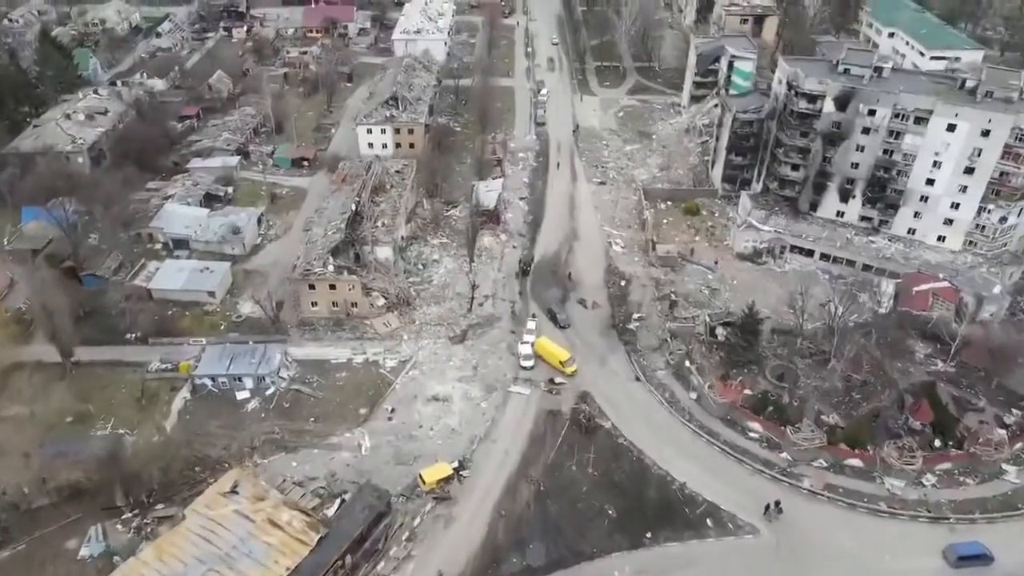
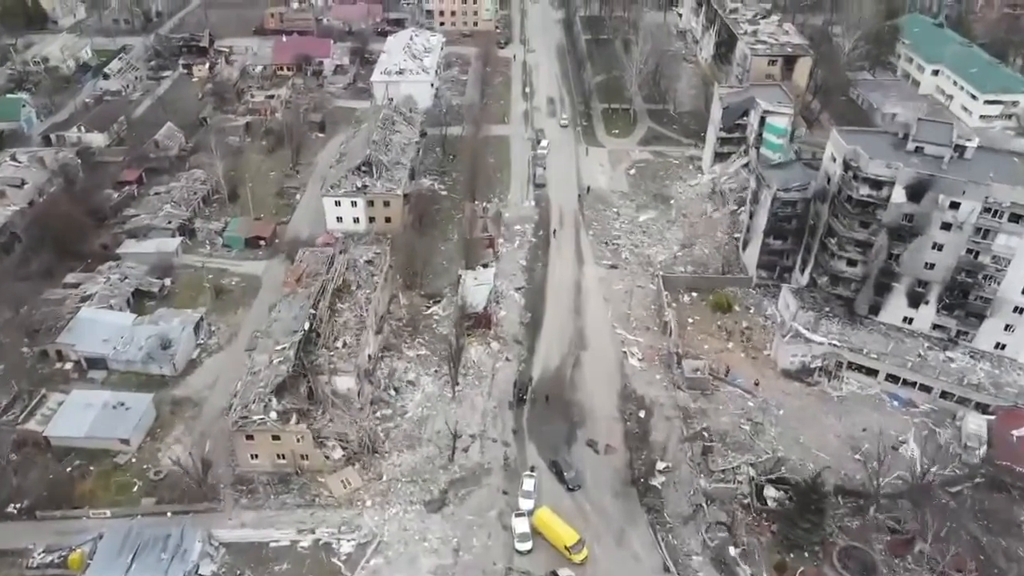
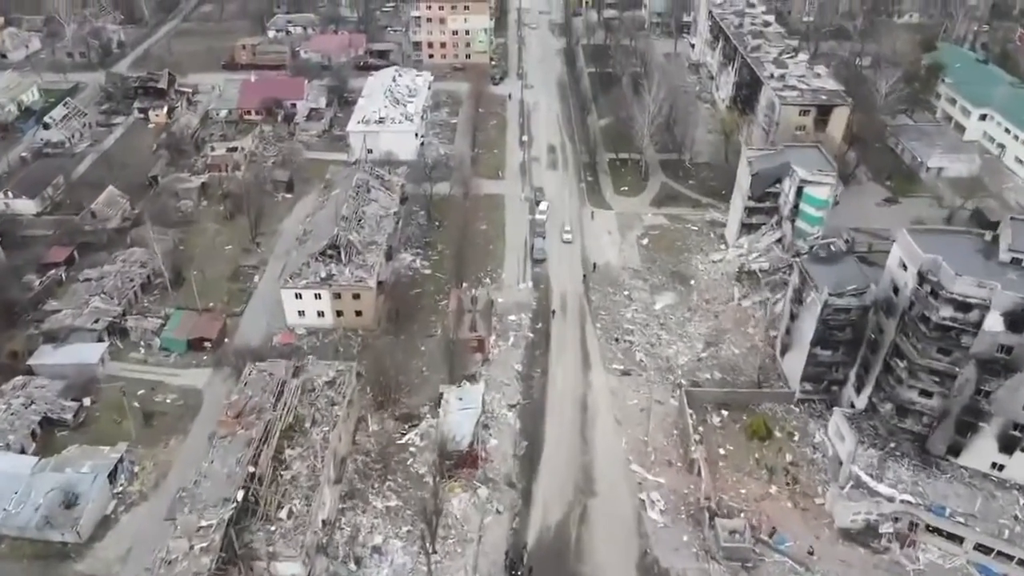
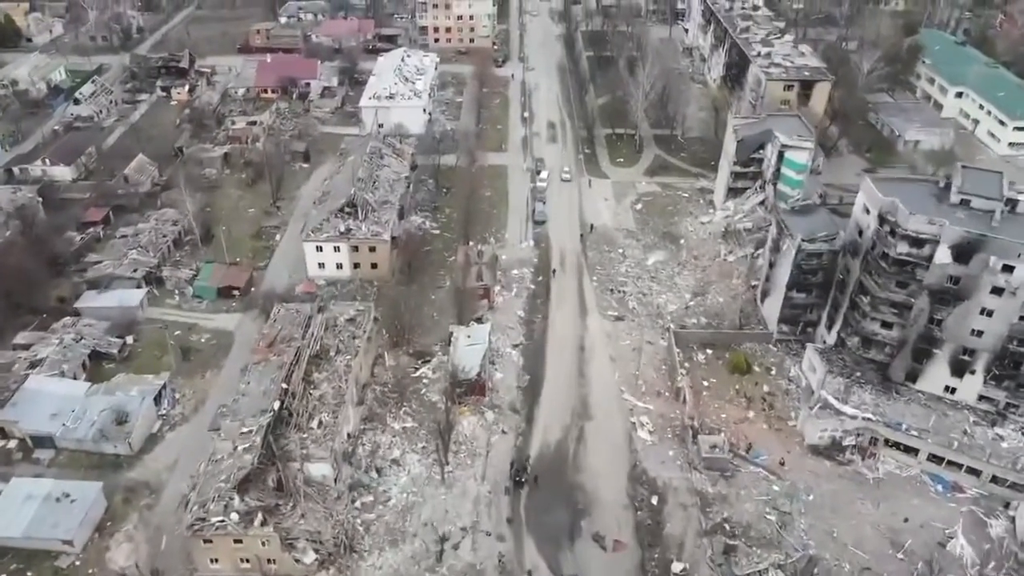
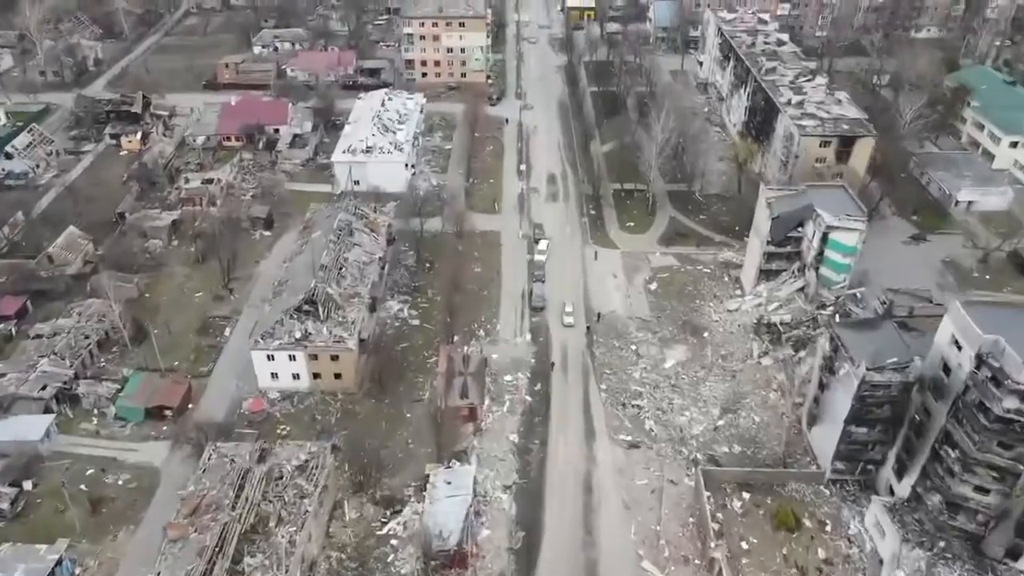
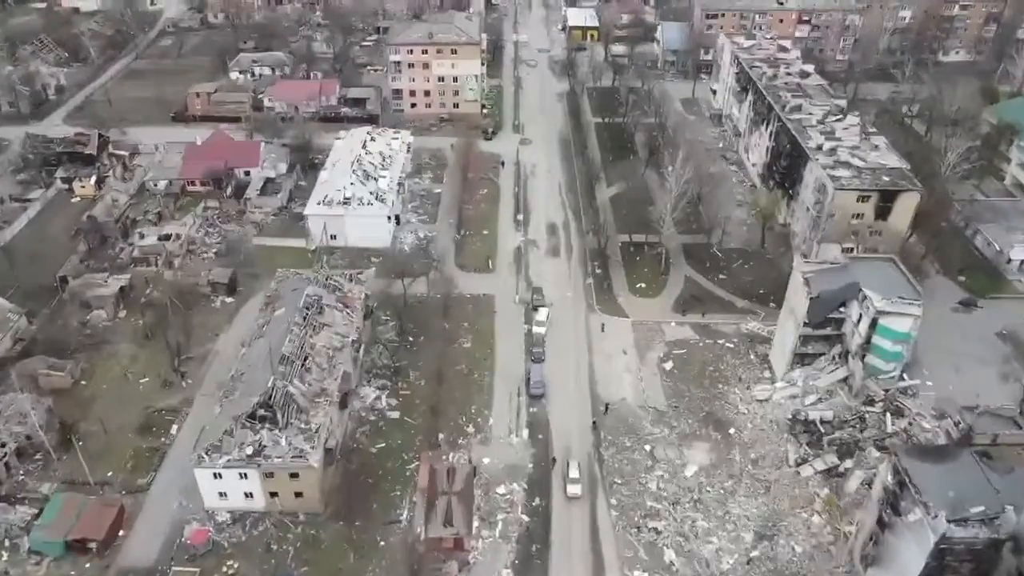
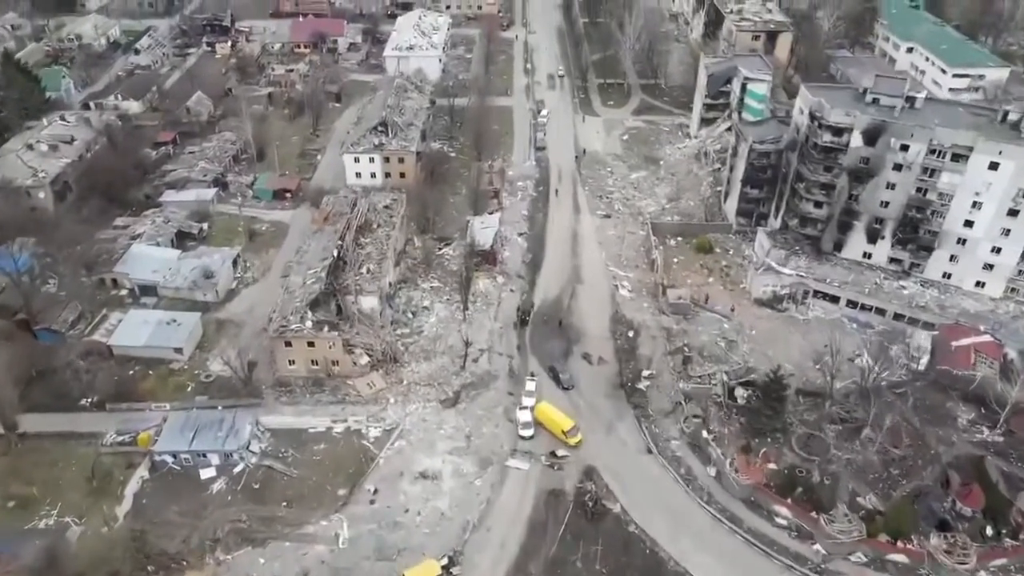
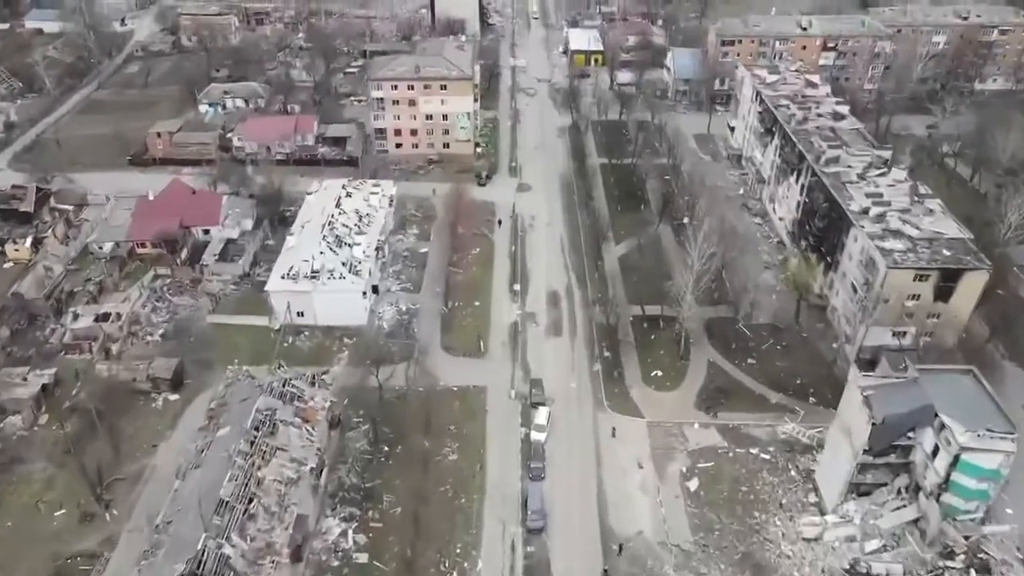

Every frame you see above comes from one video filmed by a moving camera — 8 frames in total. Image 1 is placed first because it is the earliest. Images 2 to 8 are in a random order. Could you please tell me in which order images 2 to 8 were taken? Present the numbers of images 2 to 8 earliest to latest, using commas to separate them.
7, 2, 4, 3, 5, 6, 8
